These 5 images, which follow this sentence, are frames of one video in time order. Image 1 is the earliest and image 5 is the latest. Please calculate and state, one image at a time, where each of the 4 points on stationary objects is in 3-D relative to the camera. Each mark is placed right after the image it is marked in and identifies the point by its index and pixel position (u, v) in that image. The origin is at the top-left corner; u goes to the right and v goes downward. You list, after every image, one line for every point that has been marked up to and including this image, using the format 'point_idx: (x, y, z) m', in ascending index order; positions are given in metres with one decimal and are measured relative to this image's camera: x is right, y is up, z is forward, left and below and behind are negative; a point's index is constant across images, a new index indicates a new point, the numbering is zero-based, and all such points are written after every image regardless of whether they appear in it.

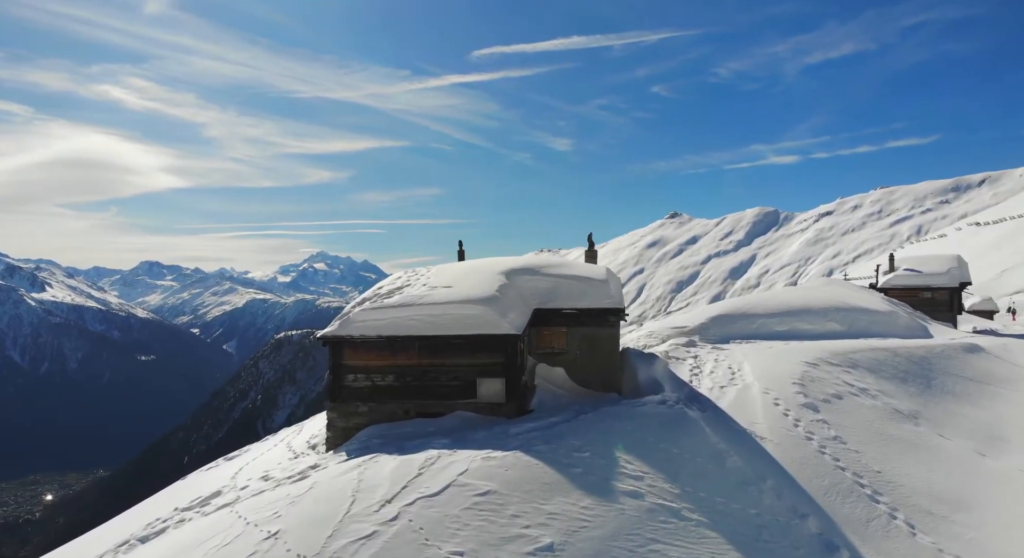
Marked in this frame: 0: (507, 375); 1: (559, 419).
0: (-0.2, -2.5, +17.4) m
1: (+1.1, -3.4, +15.7) m
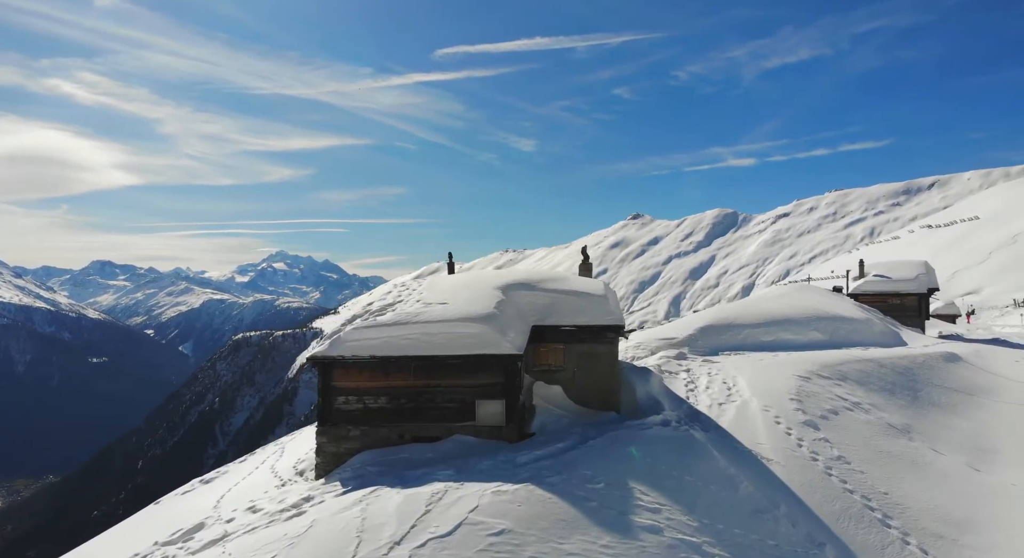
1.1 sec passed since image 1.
0: (-0.2, -3.0, +16.7) m
1: (+1.2, -3.9, +15.1) m
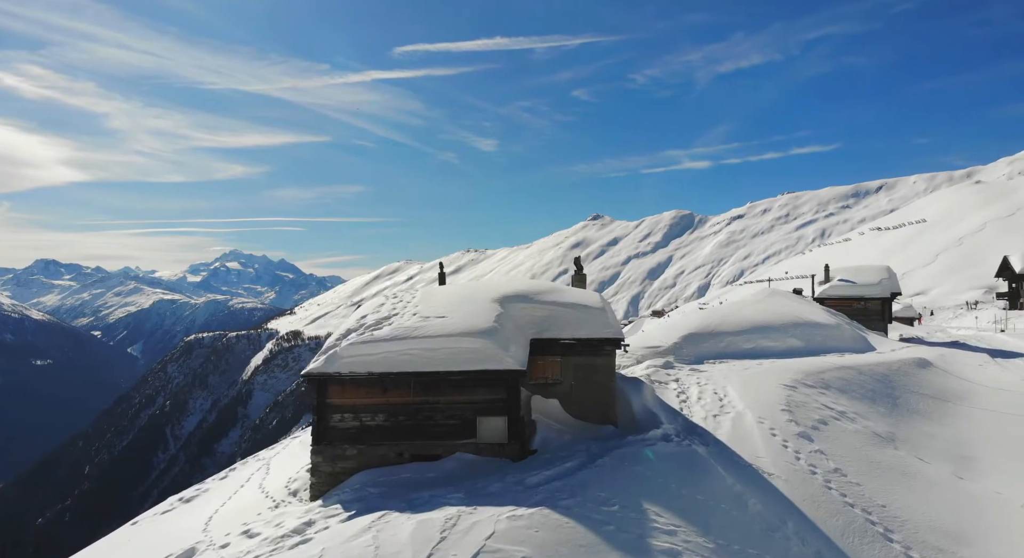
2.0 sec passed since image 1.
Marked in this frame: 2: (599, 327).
0: (-0.1, -3.4, +16.4) m
1: (+1.4, -4.2, +14.9) m
2: (+2.5, -1.4, +18.9) m
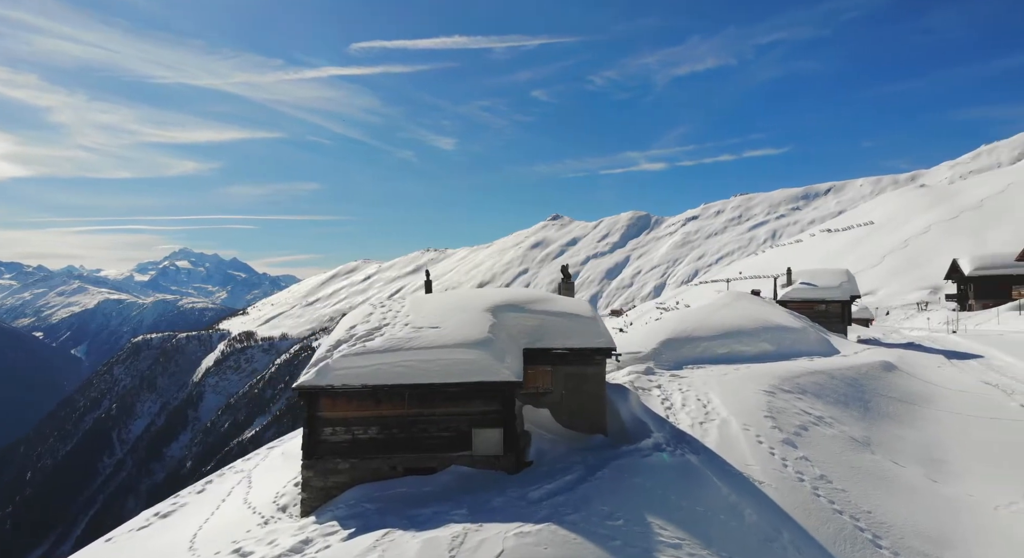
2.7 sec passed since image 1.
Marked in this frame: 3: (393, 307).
0: (-0.2, -3.6, +16.2) m
1: (+1.4, -4.5, +14.9) m
2: (+2.2, -1.7, +18.9) m
3: (-3.7, -0.9, +19.9) m
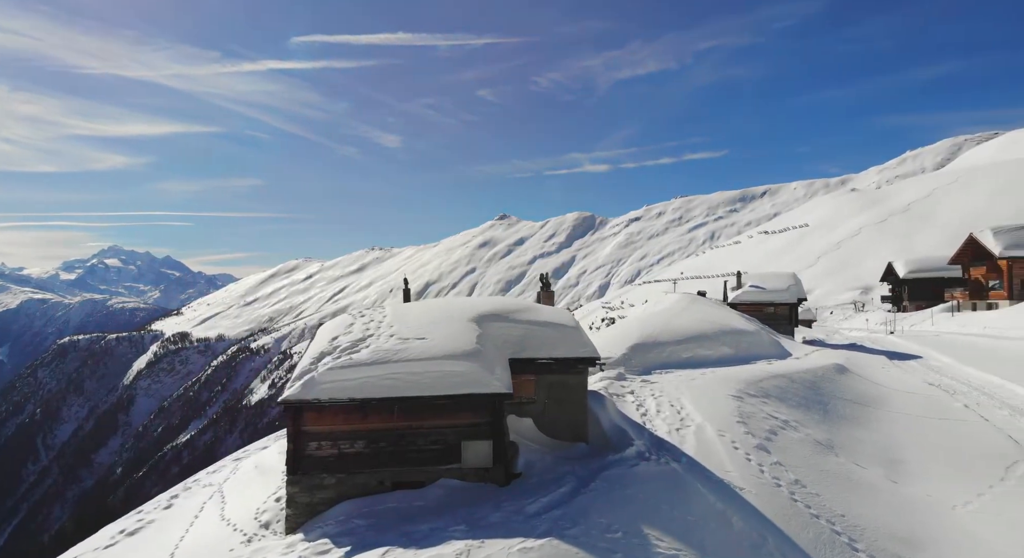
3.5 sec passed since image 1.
0: (-0.5, -3.9, +16.2) m
1: (+1.2, -4.8, +15.0) m
2: (+1.8, -2.0, +19.1) m
3: (-4.3, -1.2, +19.6) m
